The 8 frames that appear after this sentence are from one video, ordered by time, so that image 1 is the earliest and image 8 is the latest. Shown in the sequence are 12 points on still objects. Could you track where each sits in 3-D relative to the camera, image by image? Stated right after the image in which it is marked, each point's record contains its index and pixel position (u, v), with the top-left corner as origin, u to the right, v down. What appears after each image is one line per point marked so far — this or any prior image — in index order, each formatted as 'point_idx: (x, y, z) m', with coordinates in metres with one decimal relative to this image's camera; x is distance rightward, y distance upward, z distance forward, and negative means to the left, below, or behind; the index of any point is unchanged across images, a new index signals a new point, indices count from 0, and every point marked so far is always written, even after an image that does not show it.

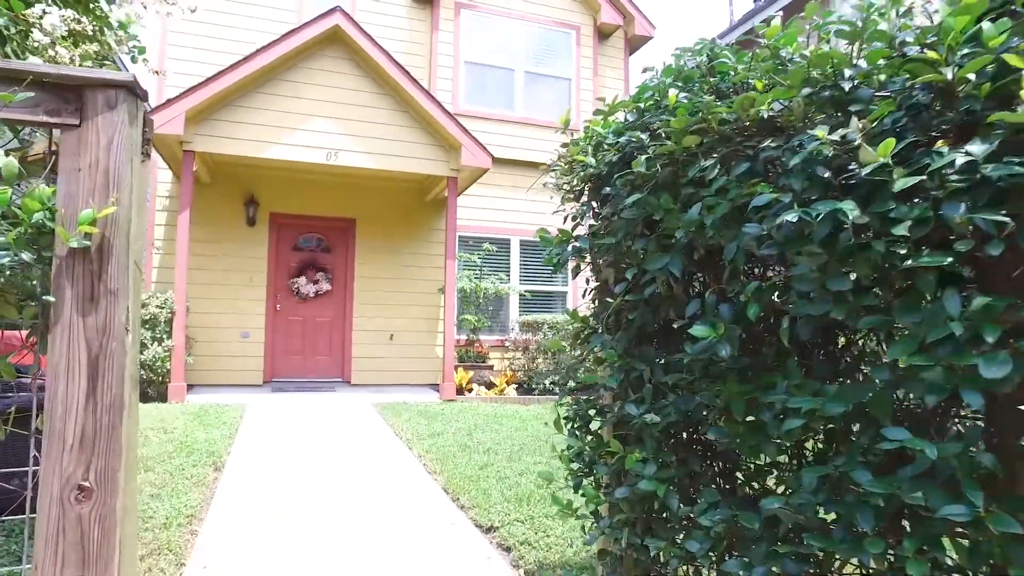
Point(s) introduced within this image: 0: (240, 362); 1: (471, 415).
0: (-3.2, -0.9, +8.1) m
1: (-0.4, -1.2, +6.3) m
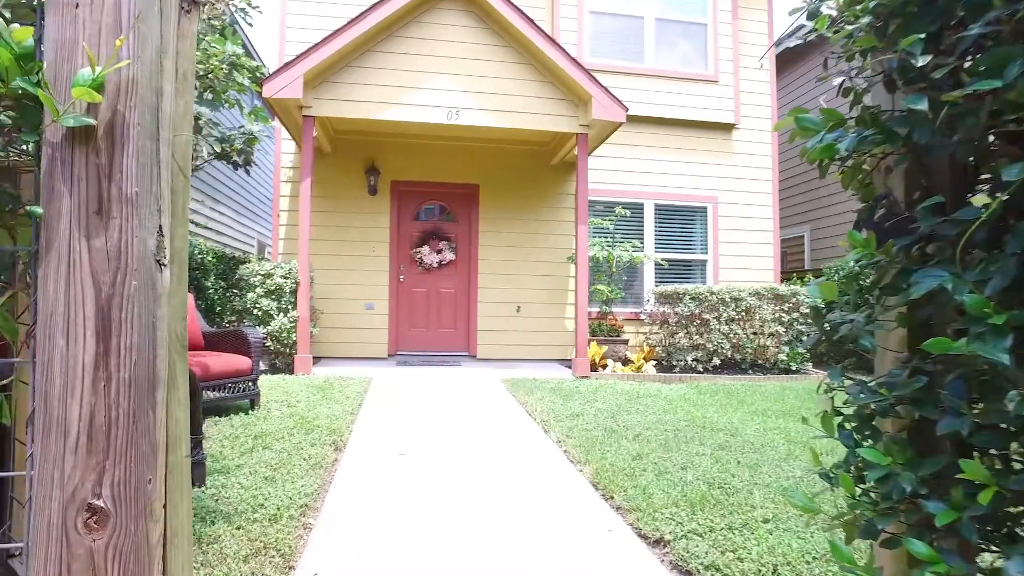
0: (-1.7, -0.5, +7.9) m
1: (+0.8, -0.9, +5.6) m
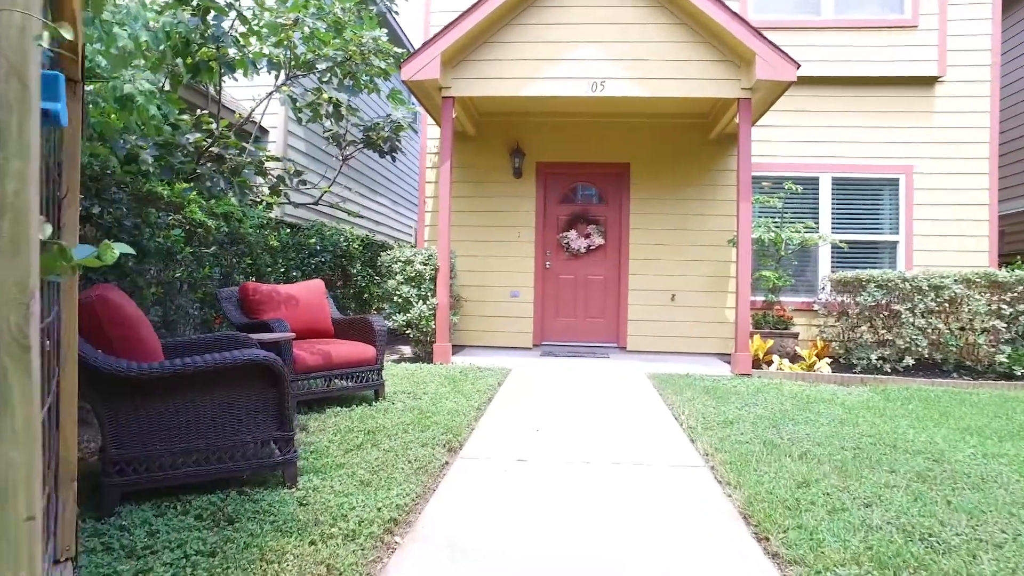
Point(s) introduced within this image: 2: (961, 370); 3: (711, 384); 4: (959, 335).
0: (0.0, -0.4, +7.6) m
1: (+1.8, -0.8, +4.8) m
2: (+4.1, -0.7, +6.3) m
3: (+1.5, -0.7, +5.4) m
4: (+3.9, -0.4, +6.1) m
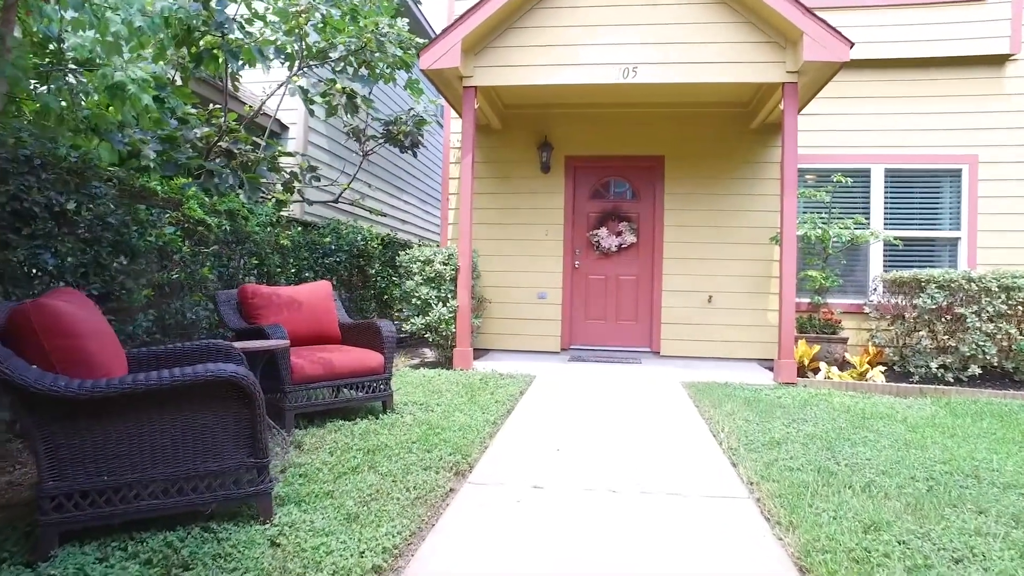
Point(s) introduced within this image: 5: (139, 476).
0: (+0.2, -0.4, +7.2) m
1: (+2.0, -0.8, +4.3) m
2: (+4.3, -0.8, +5.7) m
3: (+1.7, -0.8, +4.9) m
4: (+4.1, -0.4, +5.5) m
5: (-1.1, -0.6, +2.1) m
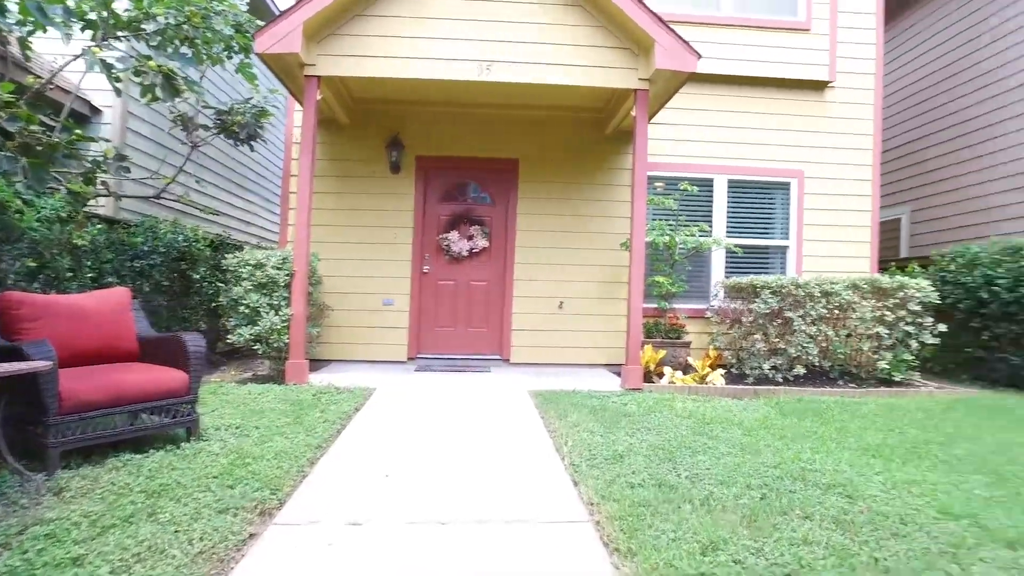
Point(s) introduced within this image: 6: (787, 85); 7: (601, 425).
0: (-1.3, -0.5, +6.8) m
1: (+1.0, -0.8, +4.3) m
2: (+3.0, -0.8, +6.1) m
3: (+0.6, -0.8, +4.8) m
4: (+2.9, -0.5, +5.9) m
5: (-1.6, -0.6, +1.5) m
6: (+2.8, +2.0, +7.0) m
7: (+0.5, -0.8, +4.0) m
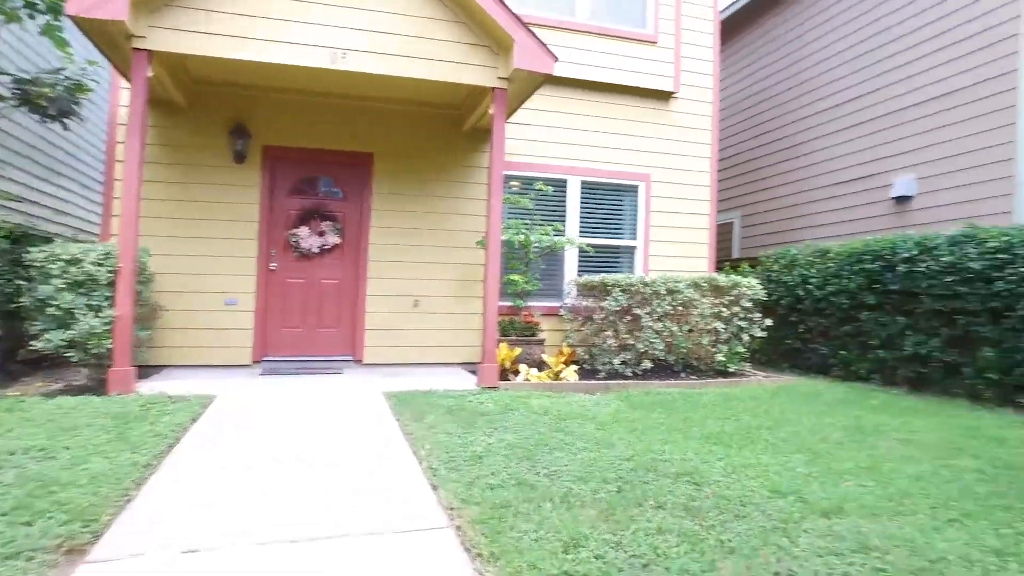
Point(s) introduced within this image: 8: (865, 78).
0: (-2.6, -0.4, +6.3) m
1: (+0.1, -0.8, +4.3) m
2: (+1.7, -0.8, +6.5) m
3: (-0.4, -0.8, +4.7) m
4: (+1.6, -0.4, +6.3) m
5: (-1.9, -0.6, +1.1) m
6: (+1.3, +2.1, +7.3) m
7: (-0.3, -0.8, +4.0) m
8: (+4.2, +2.5, +8.2) m
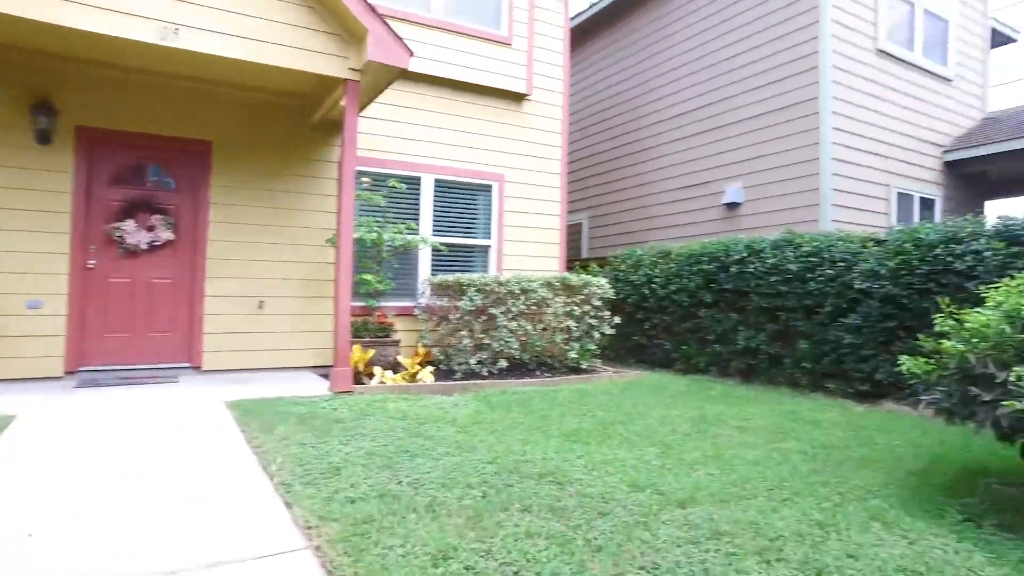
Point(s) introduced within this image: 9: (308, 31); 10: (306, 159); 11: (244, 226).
0: (-3.9, -0.4, +5.5) m
1: (-0.8, -0.8, +4.1) m
2: (+0.3, -0.8, +6.6) m
3: (-1.3, -0.8, +4.5) m
4: (+0.3, -0.4, +6.4) m
5: (-2.0, -0.6, +0.5) m
6: (-0.2, +2.1, +7.3) m
7: (-1.1, -0.8, +3.7) m
8: (+2.4, +2.5, +8.9) m
9: (-1.6, +2.0, +5.4) m
10: (-2.0, +1.2, +6.6) m
11: (-2.5, +0.6, +6.3) m
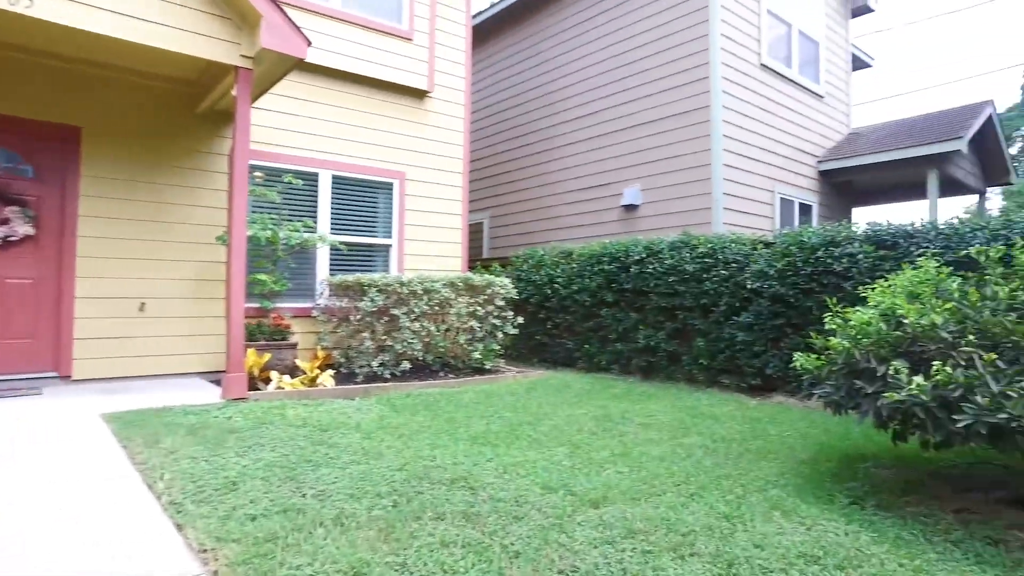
0: (-4.6, -0.5, +4.8) m
1: (-1.3, -0.8, +3.9) m
2: (-0.6, -0.8, +6.5) m
3: (-1.9, -0.8, +4.2) m
4: (-0.6, -0.4, +6.3) m
5: (-2.0, -0.6, +0.2) m
6: (-1.3, +2.1, +7.1) m
7: (-1.5, -0.8, +3.4) m
8: (+1.1, +2.5, +9.0) m
9: (-2.3, +2.0, +5.0) m
10: (-2.8, +1.2, +6.1) m
11: (-3.3, +0.6, +5.8) m
